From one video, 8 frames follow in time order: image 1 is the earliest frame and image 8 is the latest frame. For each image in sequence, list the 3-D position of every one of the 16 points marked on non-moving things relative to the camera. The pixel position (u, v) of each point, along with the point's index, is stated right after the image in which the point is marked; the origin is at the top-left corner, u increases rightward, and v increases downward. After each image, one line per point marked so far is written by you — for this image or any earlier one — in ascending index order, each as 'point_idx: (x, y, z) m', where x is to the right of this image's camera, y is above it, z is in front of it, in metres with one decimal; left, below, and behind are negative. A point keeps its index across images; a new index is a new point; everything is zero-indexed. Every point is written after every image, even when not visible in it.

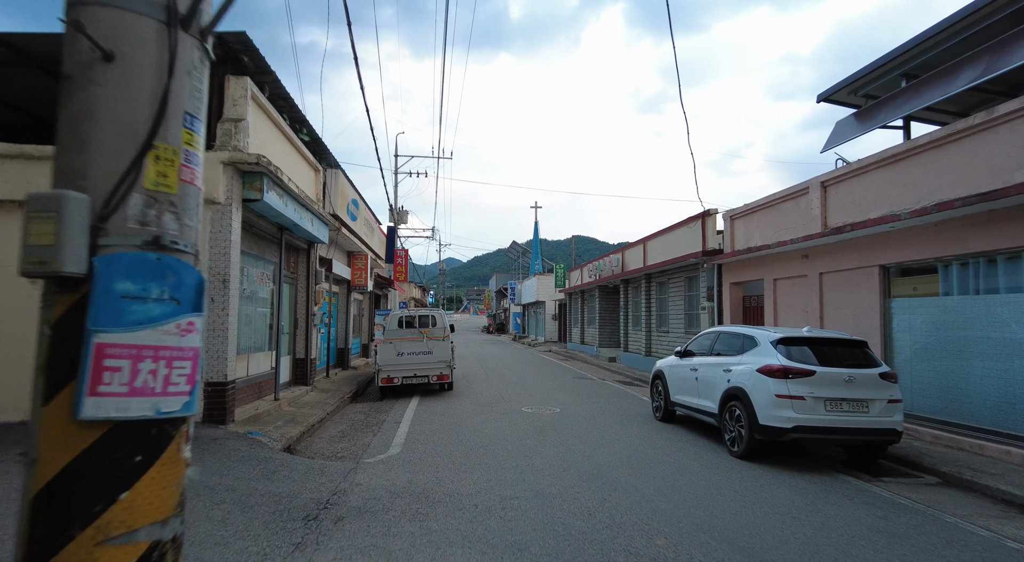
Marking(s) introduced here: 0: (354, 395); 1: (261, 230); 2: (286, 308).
0: (-3.8, -2.7, +13.6) m
1: (-4.3, +0.9, +9.8) m
2: (-4.8, -0.6, +12.0) m
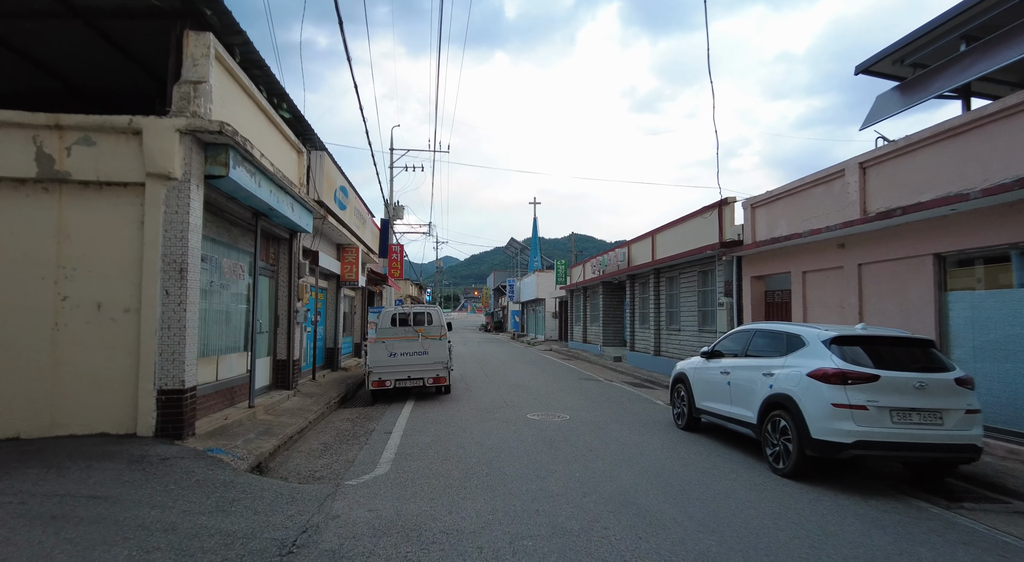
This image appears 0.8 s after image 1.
0: (-3.7, -2.6, +12.4) m
1: (-4.2, +1.1, +8.6) m
2: (-4.7, -0.4, +10.9) m
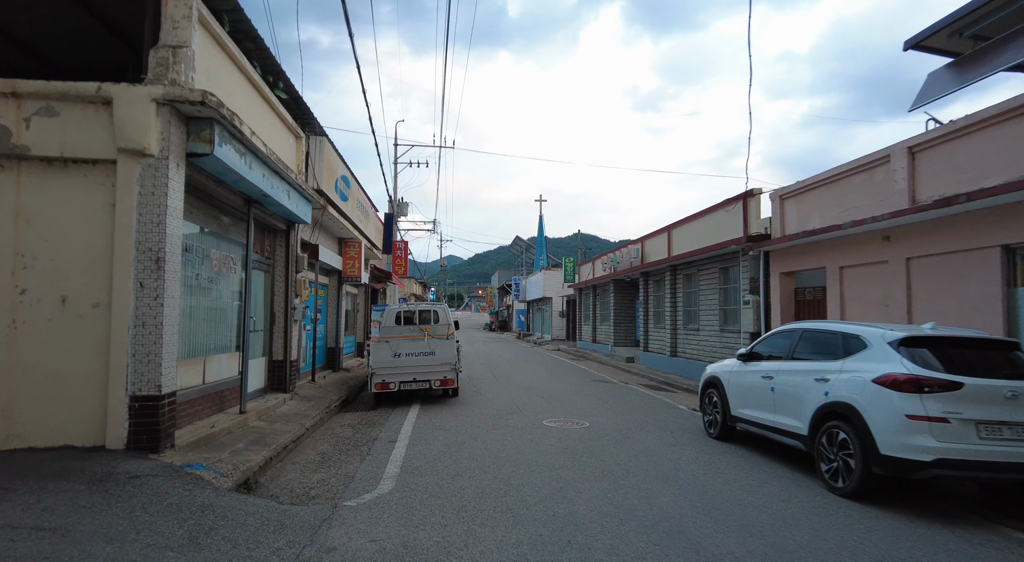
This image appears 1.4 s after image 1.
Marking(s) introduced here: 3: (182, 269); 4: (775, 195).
0: (-3.4, -2.5, +11.6) m
1: (-4.0, +1.1, +7.8) m
2: (-4.5, -0.3, +10.1) m
3: (-4.0, +0.2, +6.6) m
4: (+6.1, +2.0, +13.2) m
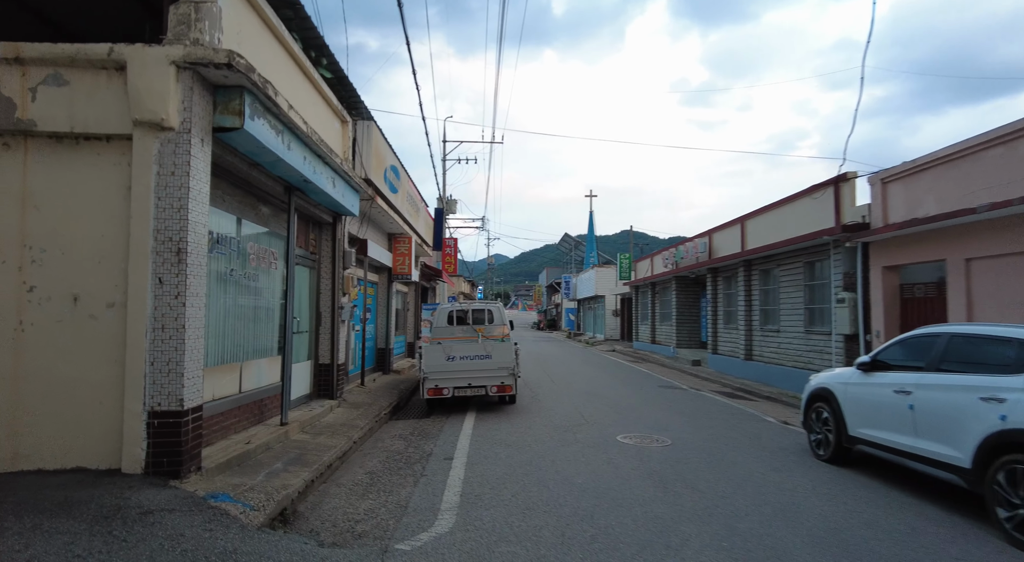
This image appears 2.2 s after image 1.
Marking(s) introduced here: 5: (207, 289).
0: (-2.2, -2.4, +10.7) m
1: (-3.1, +1.2, +6.9) m
2: (-3.4, -0.3, +9.3) m
3: (-3.2, +0.3, +5.7) m
4: (+7.3, +2.1, +11.5) m
5: (-3.3, 0.0, +5.8) m
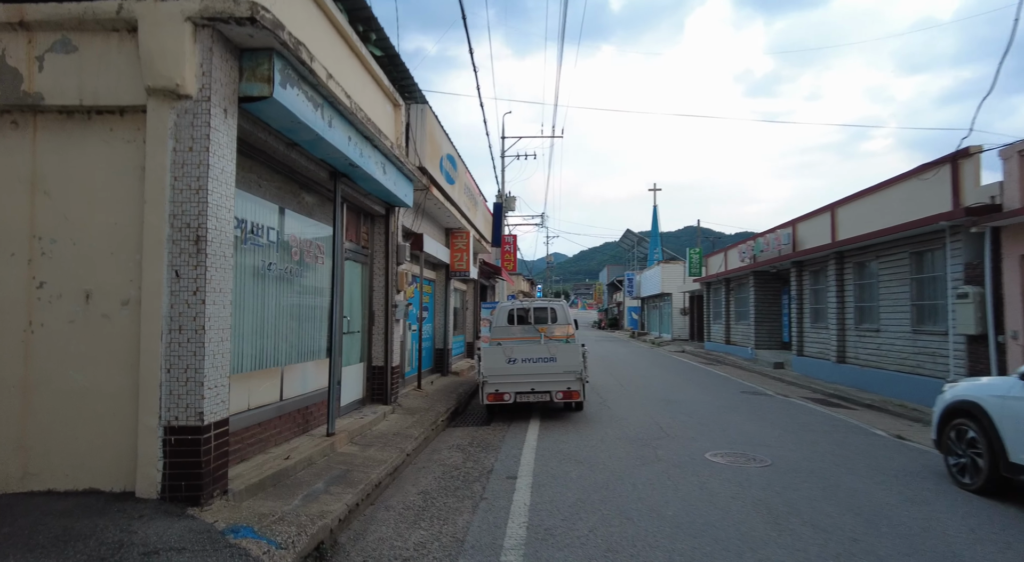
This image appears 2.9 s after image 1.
0: (-1.1, -2.3, +9.9) m
1: (-2.3, +1.2, +6.3) m
2: (-2.4, -0.2, +8.6) m
3: (-2.6, +0.3, +5.1) m
4: (+8.5, +2.2, +9.8) m
5: (-2.6, 0.0, +5.2) m
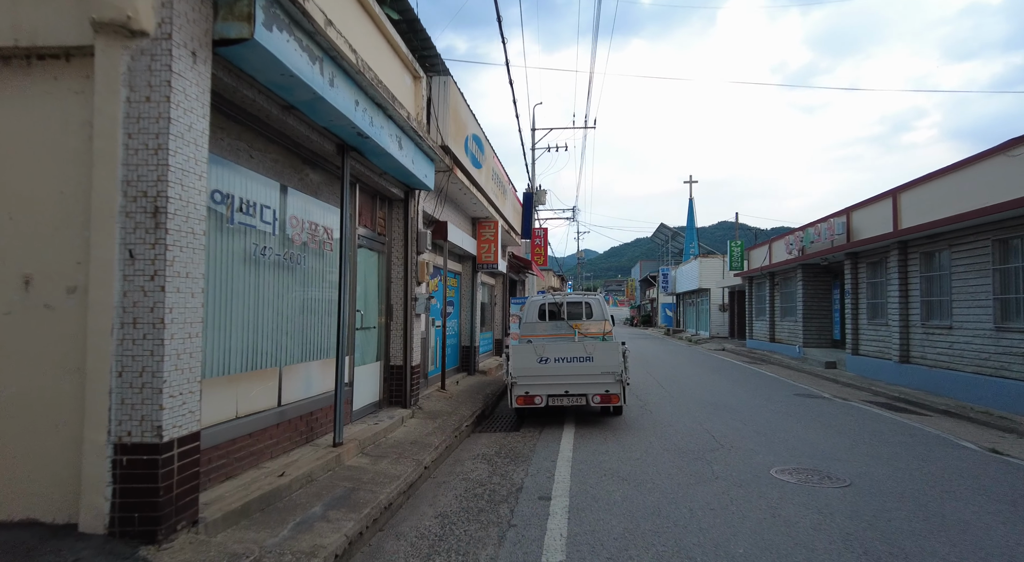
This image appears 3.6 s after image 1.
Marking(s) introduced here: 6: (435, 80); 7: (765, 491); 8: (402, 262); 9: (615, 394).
0: (-0.6, -2.2, +9.0) m
1: (-2.0, +1.4, +5.4) m
2: (-2.0, -0.1, +7.8) m
3: (-2.3, +0.4, +4.3) m
4: (+9.0, +2.4, +8.4) m
5: (-2.4, +0.1, +4.4) m
6: (-1.2, +3.1, +8.8) m
7: (+2.5, -2.1, +5.8) m
8: (-1.6, +0.3, +8.4) m
9: (+1.6, -1.7, +8.9) m
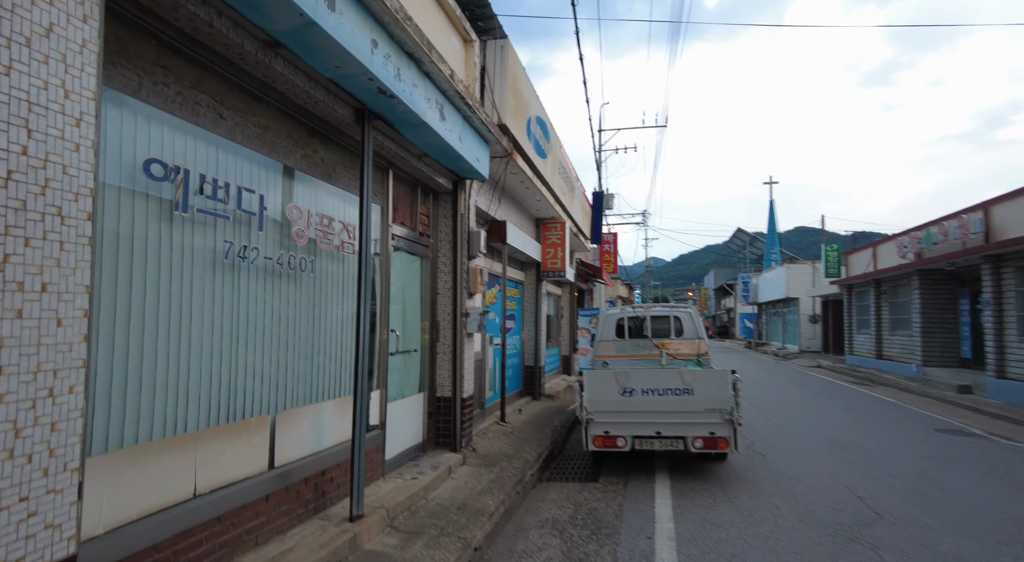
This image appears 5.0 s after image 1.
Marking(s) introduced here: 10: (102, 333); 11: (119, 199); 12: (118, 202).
0: (+0.4, -2.3, +7.3) m
1: (-1.5, +1.3, +3.9) m
2: (-1.1, -0.2, +6.2) m
3: (-1.9, +0.4, +2.8) m
4: (+9.8, +2.3, +5.6) m
5: (-1.9, +0.1, +2.9) m
6: (-0.3, +2.9, +7.2) m
7: (+3.1, -2.2, +3.7) m
8: (-0.7, +0.1, +6.8) m
9: (+2.5, -1.9, +6.9) m
10: (-2.0, -0.2, +2.7) m
11: (-1.9, +0.4, +2.8) m
12: (-1.9, +0.4, +2.8) m
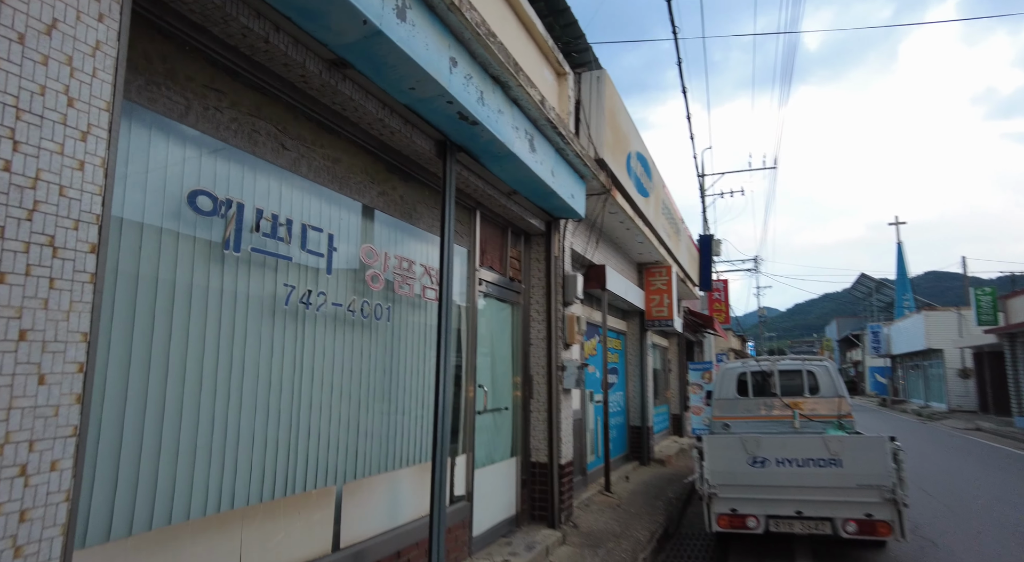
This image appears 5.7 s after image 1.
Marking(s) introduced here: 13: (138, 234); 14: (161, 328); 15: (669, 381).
0: (+1.6, -2.9, +6.2) m
1: (-0.9, +1.0, +3.6) m
2: (-0.1, -0.7, +5.6) m
3: (-1.5, +0.2, +2.4) m
4: (+10.5, +2.1, +3.4) m
5: (-1.5, -0.1, +2.5) m
6: (+0.9, +2.4, +6.7) m
7: (+3.6, -2.3, +2.2) m
8: (+0.4, -0.4, +6.1) m
9: (+3.6, -2.3, +5.5) m
10: (-1.5, -0.4, +2.3) m
11: (-1.5, +0.2, +2.5) m
12: (-1.5, +0.2, +2.4) m
13: (-1.5, +0.2, +2.4) m
14: (-1.5, -0.2, +2.5) m
15: (+3.8, -2.4, +13.7) m
